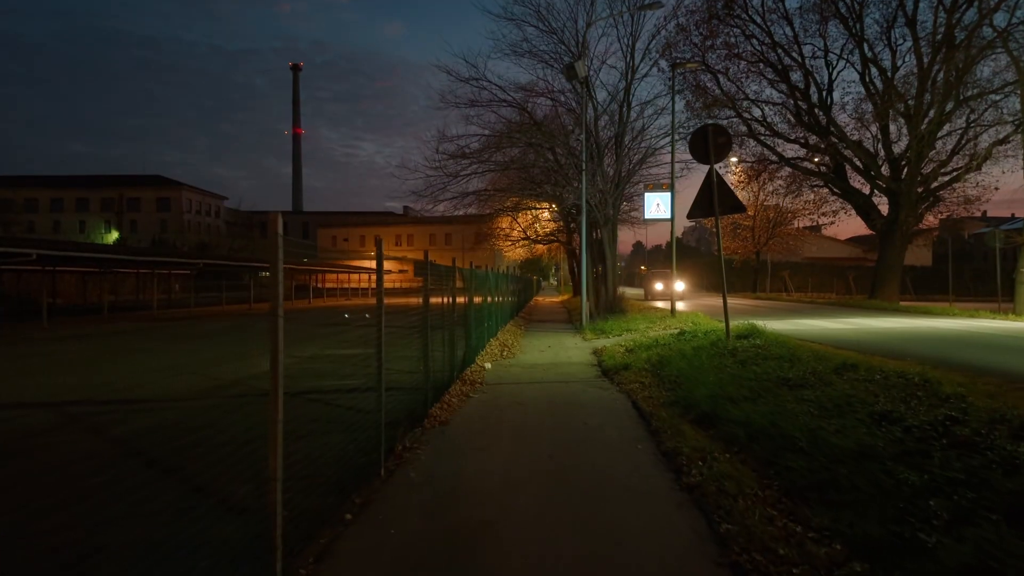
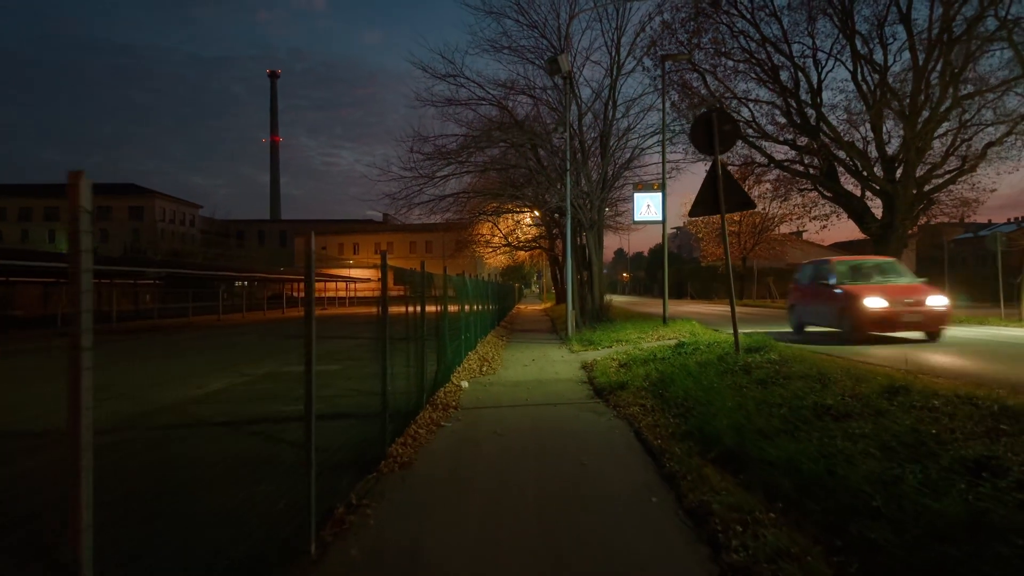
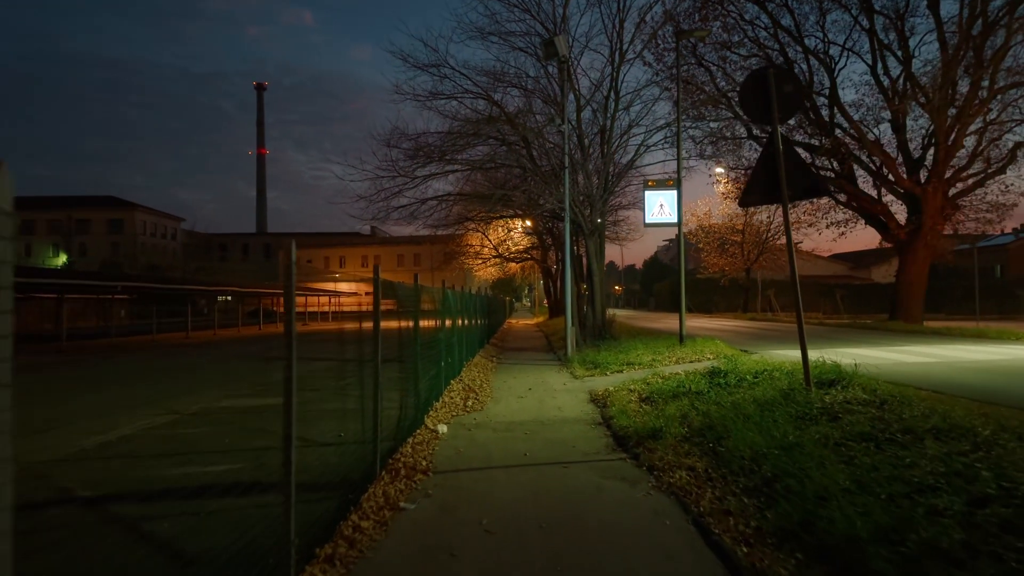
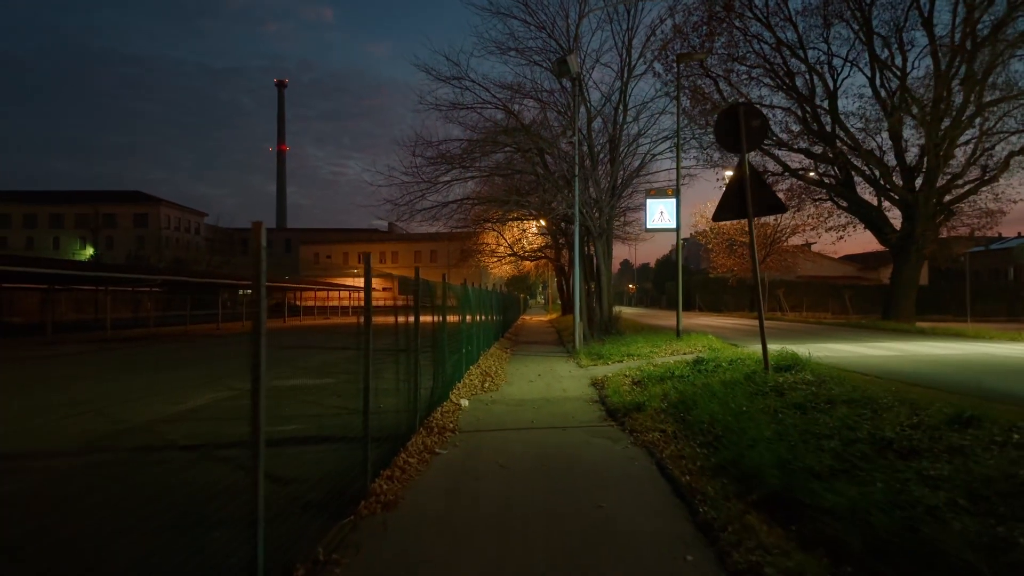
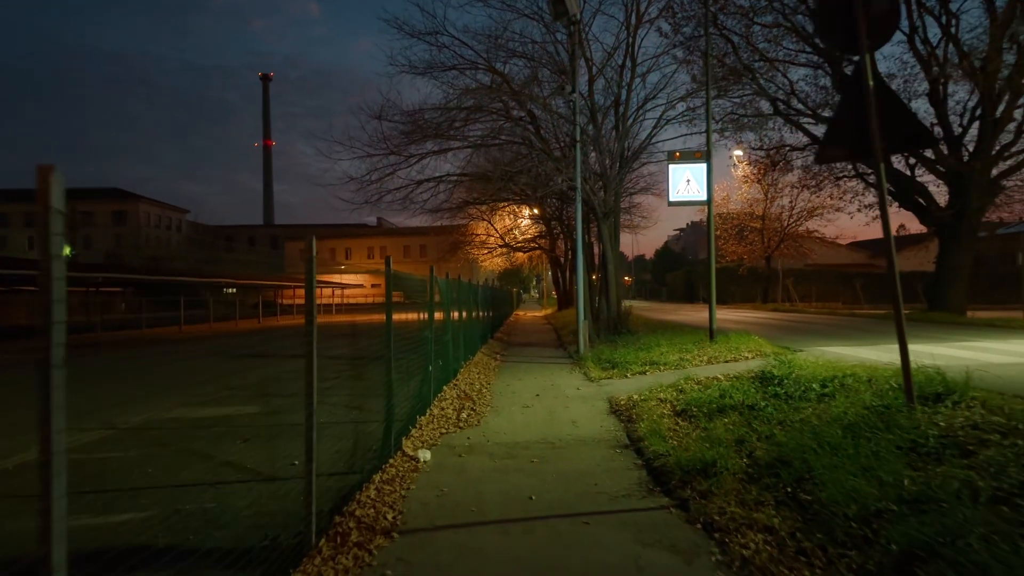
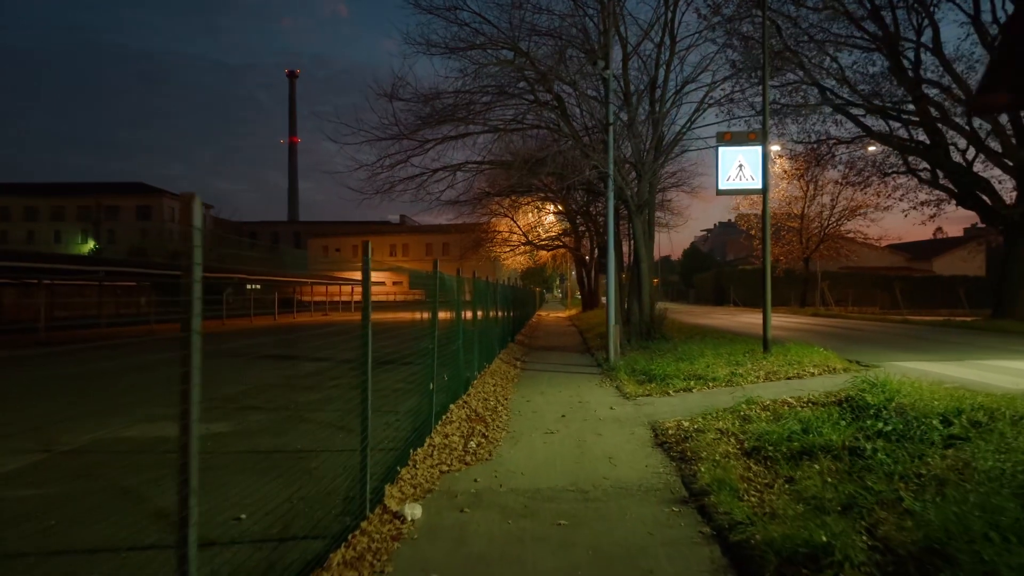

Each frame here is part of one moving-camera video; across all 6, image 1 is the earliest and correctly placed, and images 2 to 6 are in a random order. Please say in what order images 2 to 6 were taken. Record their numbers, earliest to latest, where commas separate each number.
2, 4, 3, 5, 6
